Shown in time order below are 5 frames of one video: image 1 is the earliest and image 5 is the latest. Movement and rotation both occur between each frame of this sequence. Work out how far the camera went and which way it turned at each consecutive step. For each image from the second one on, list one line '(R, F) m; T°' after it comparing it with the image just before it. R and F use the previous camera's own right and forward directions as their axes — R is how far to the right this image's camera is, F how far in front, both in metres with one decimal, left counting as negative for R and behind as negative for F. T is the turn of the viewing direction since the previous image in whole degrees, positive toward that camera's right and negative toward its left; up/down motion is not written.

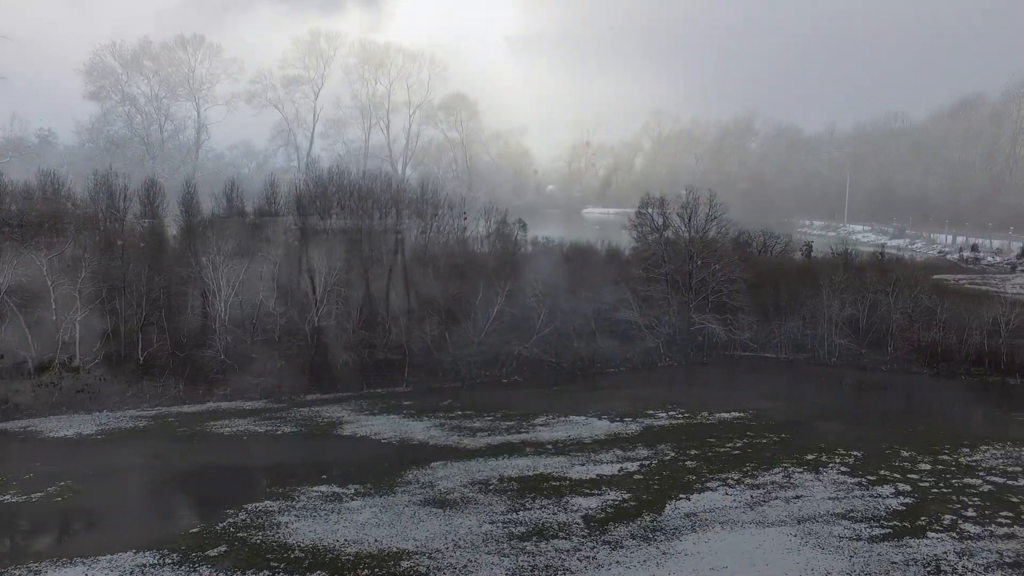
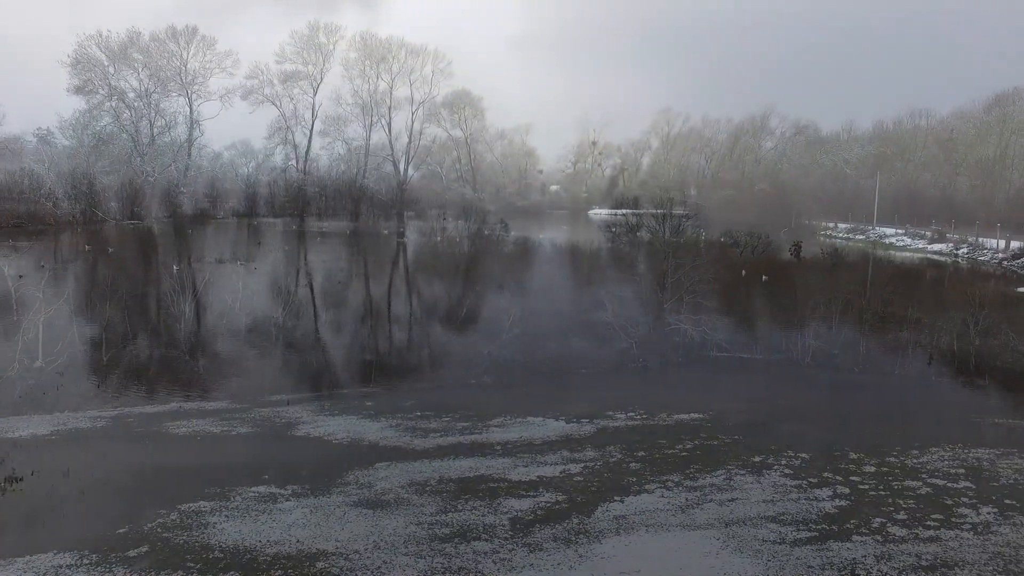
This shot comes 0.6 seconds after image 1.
(+0.5, 0.0) m; -1°
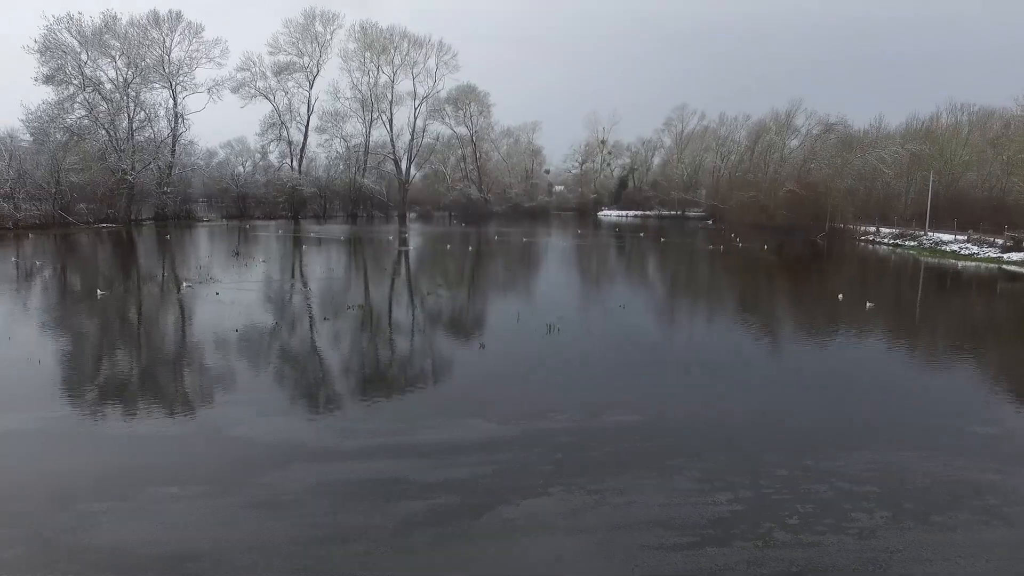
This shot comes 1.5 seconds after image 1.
(+0.6, +0.2) m; -2°
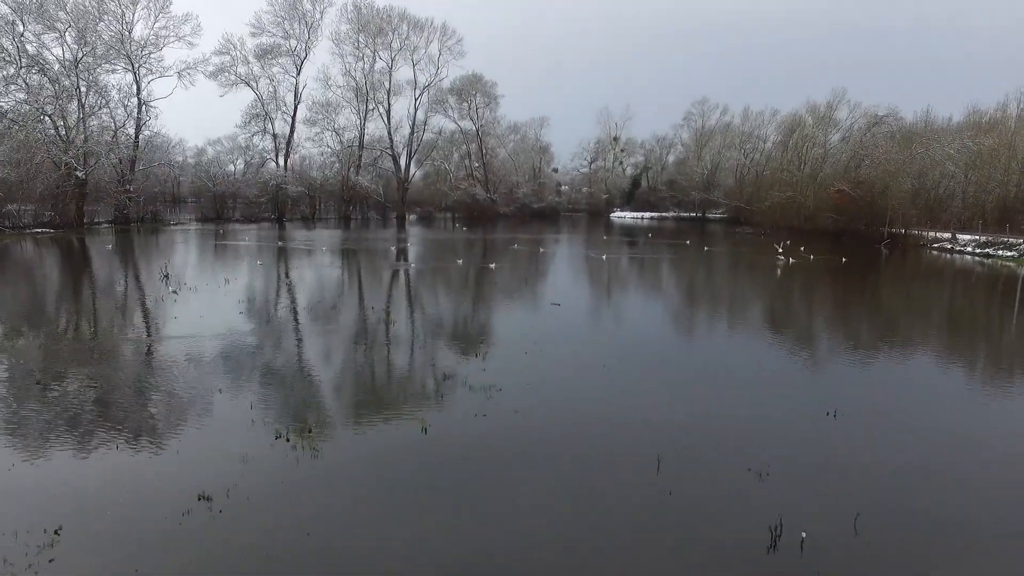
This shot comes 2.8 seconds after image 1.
(-0.4, +2.3) m; 0°
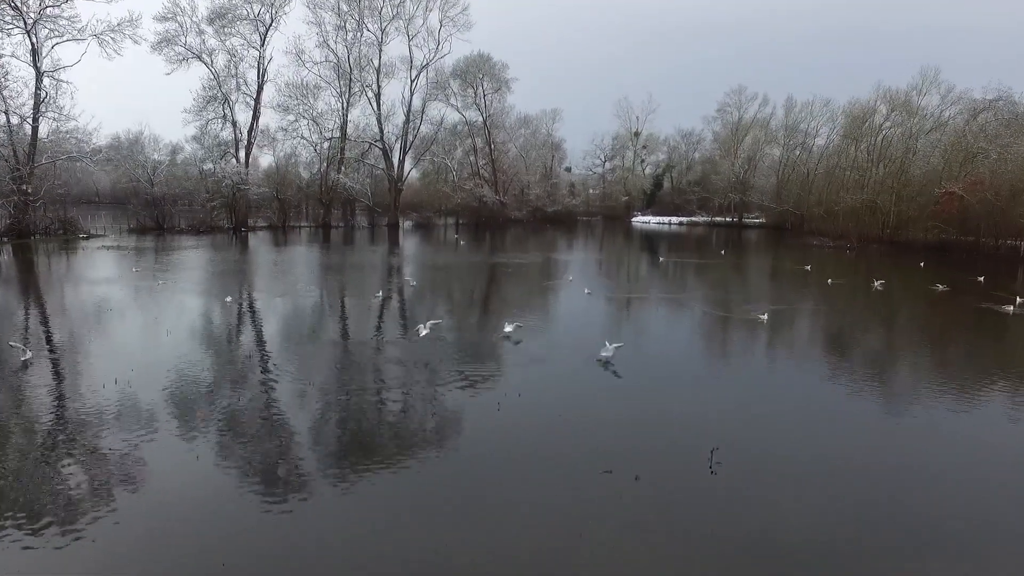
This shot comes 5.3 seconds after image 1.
(-0.6, +3.7) m; 0°
